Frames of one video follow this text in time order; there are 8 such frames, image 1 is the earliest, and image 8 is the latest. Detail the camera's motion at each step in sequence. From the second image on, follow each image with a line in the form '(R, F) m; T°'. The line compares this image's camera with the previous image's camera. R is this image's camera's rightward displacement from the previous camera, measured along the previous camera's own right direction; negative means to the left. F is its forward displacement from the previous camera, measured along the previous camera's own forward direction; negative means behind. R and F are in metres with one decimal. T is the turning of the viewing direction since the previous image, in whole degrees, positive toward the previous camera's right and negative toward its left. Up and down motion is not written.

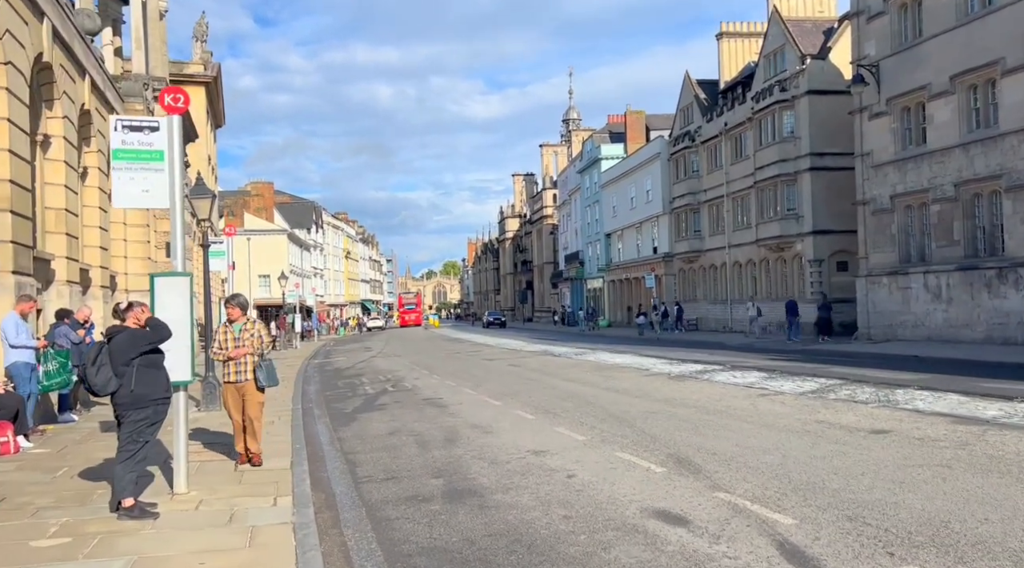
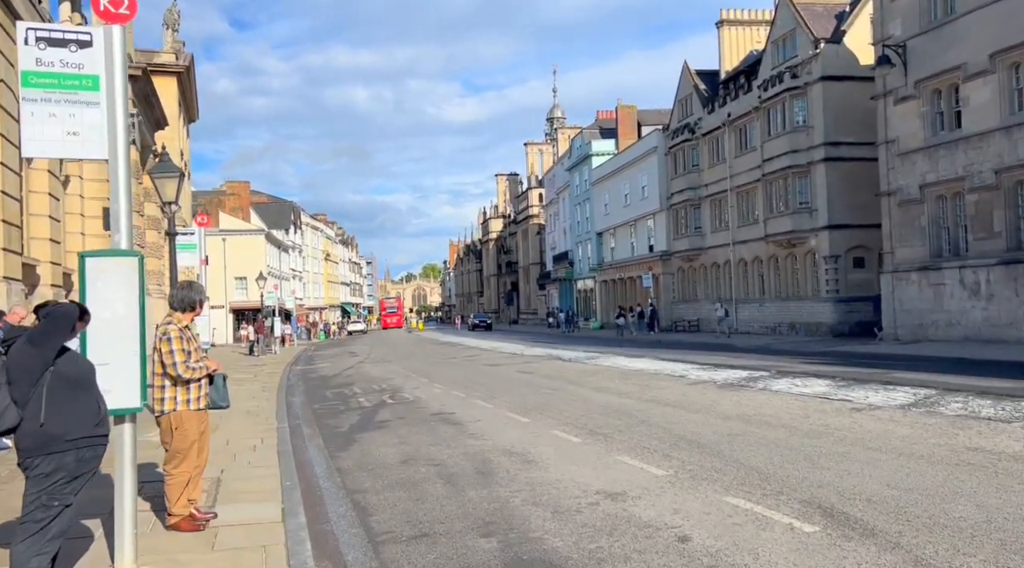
(-0.8, +2.4) m; +1°
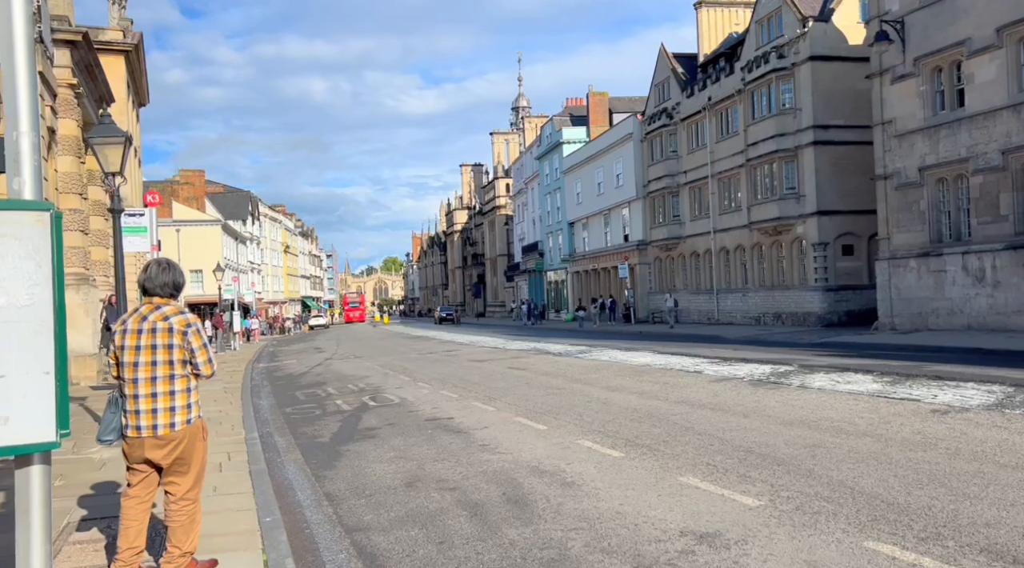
(-0.7, +1.8) m; +3°
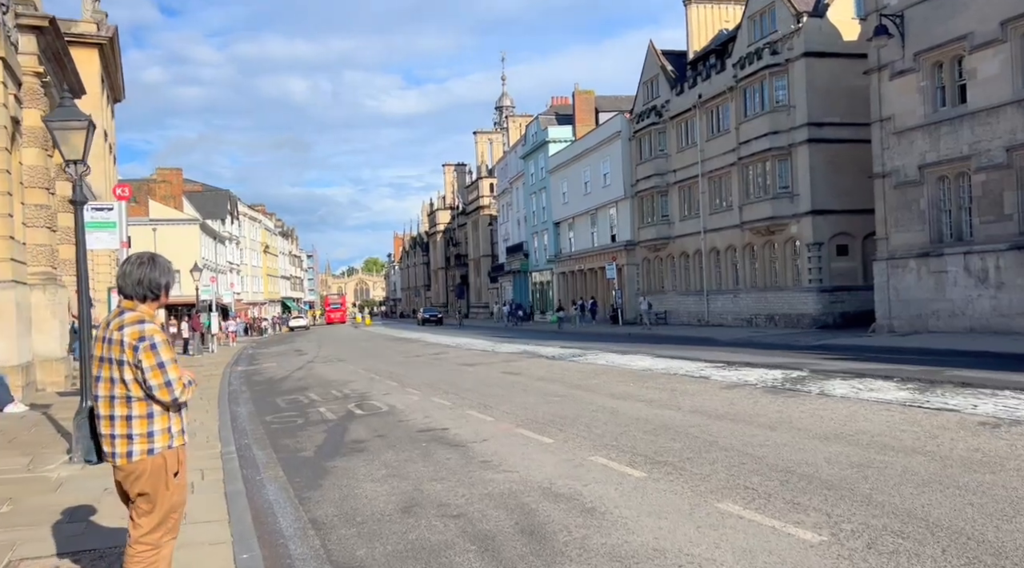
(-0.3, +0.9) m; +1°
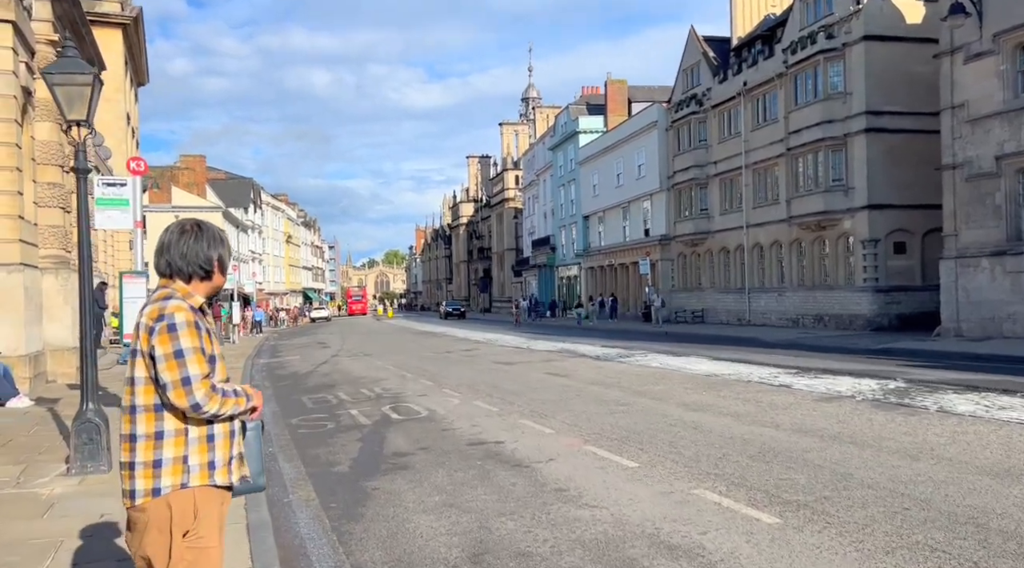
(-0.6, +1.6) m; -1°
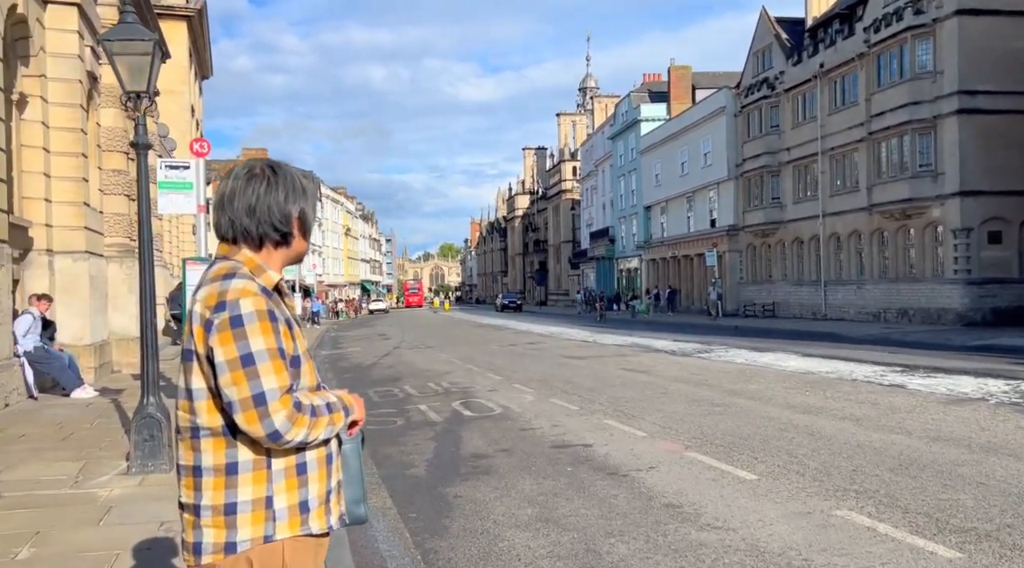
(-0.4, +0.9) m; -4°
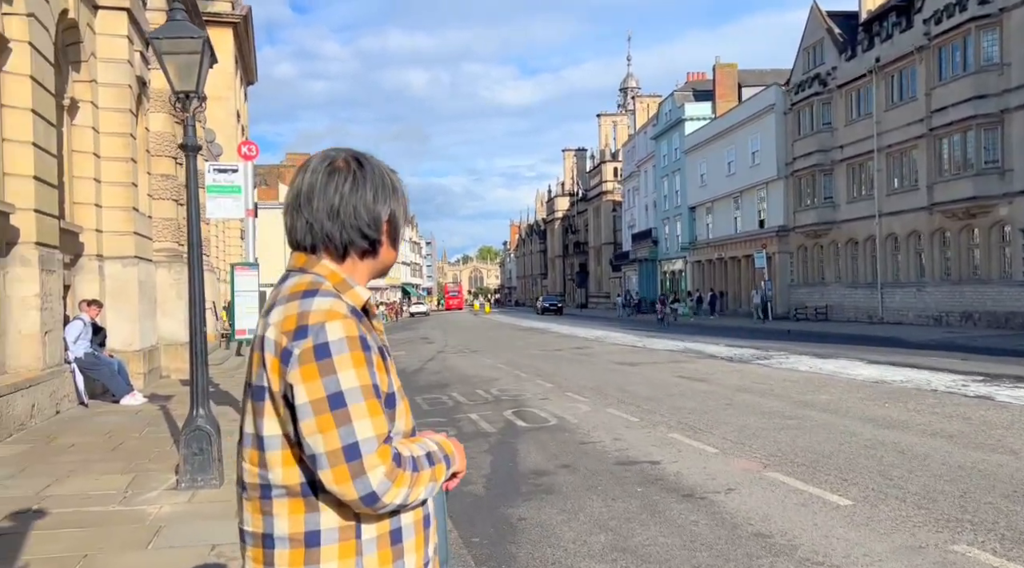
(-0.2, +0.5) m; -3°
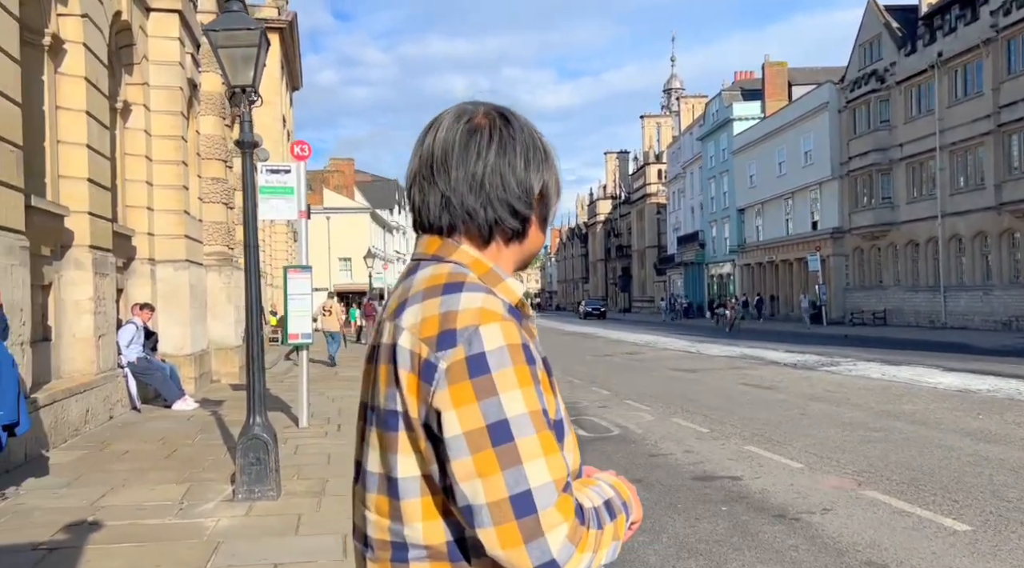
(-0.3, +0.5) m; -3°
